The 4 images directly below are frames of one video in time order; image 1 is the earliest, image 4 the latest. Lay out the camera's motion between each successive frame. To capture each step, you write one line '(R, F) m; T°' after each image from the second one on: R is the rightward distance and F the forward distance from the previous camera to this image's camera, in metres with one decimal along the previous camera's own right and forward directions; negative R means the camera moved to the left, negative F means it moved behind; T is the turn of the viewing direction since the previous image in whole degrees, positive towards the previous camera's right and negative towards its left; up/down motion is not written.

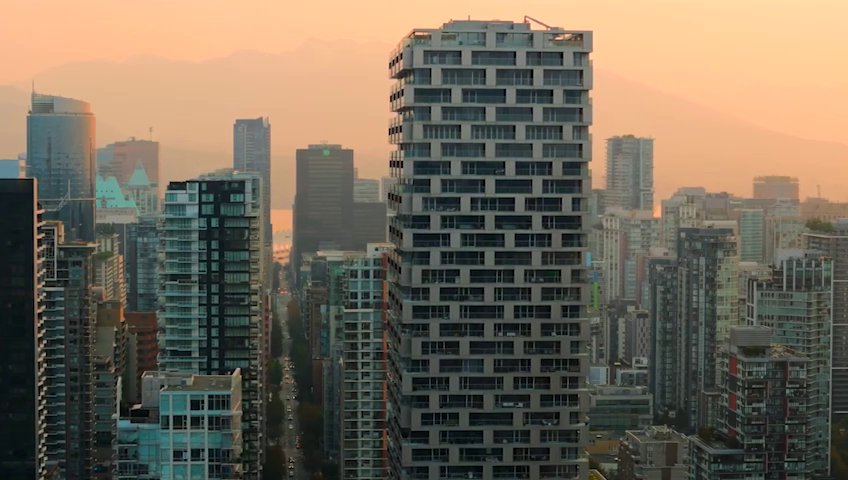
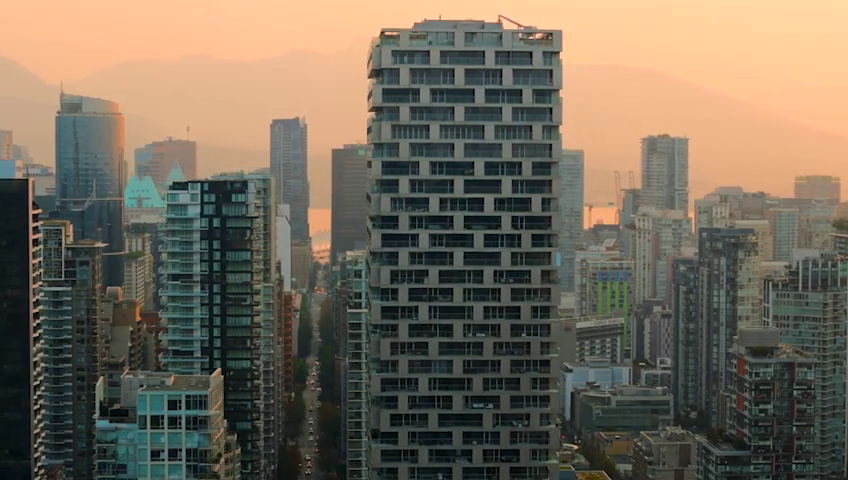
(+1.0, +0.1) m; -1°
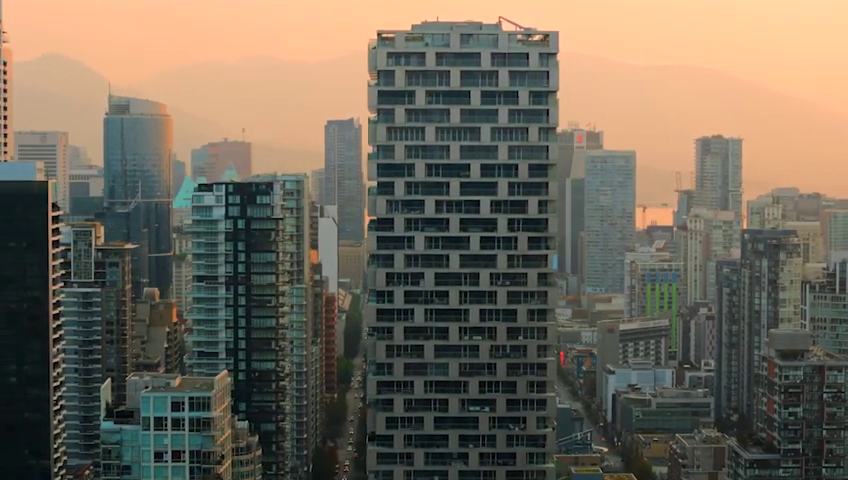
(+0.9, +0.1) m; -2°
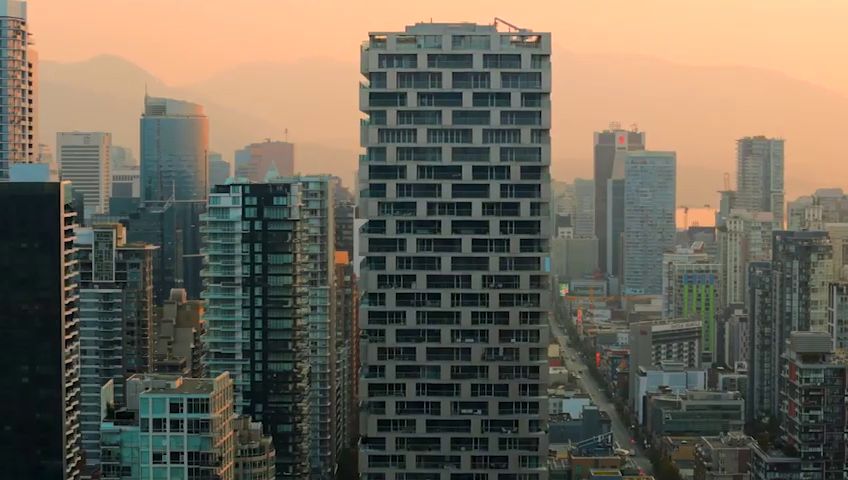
(+0.8, +0.1) m; -1°
